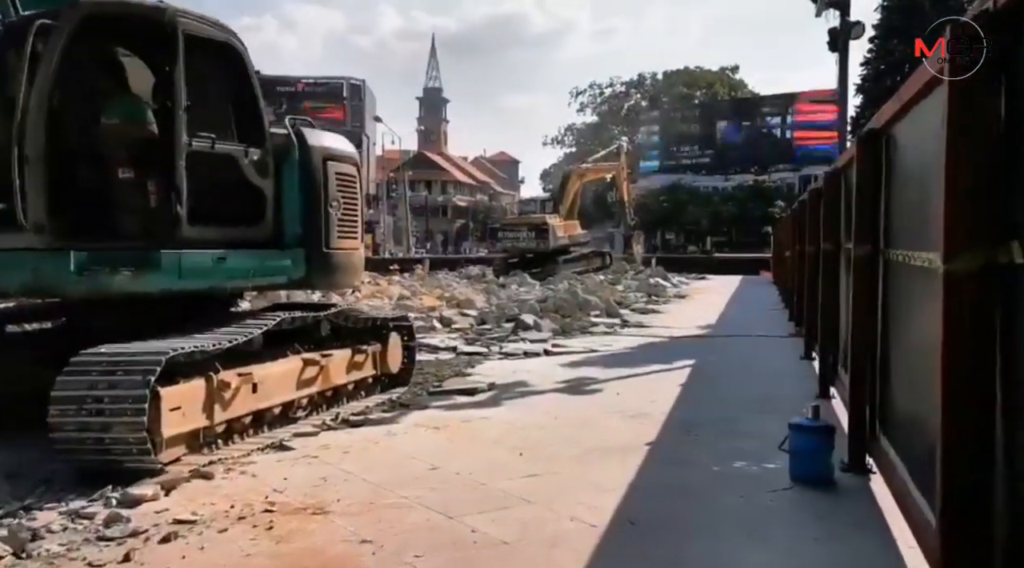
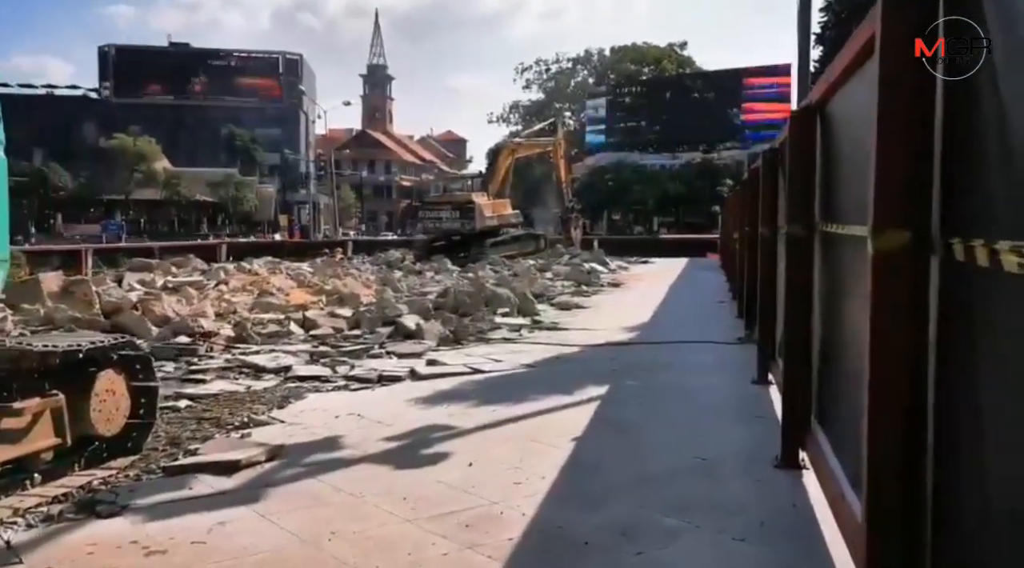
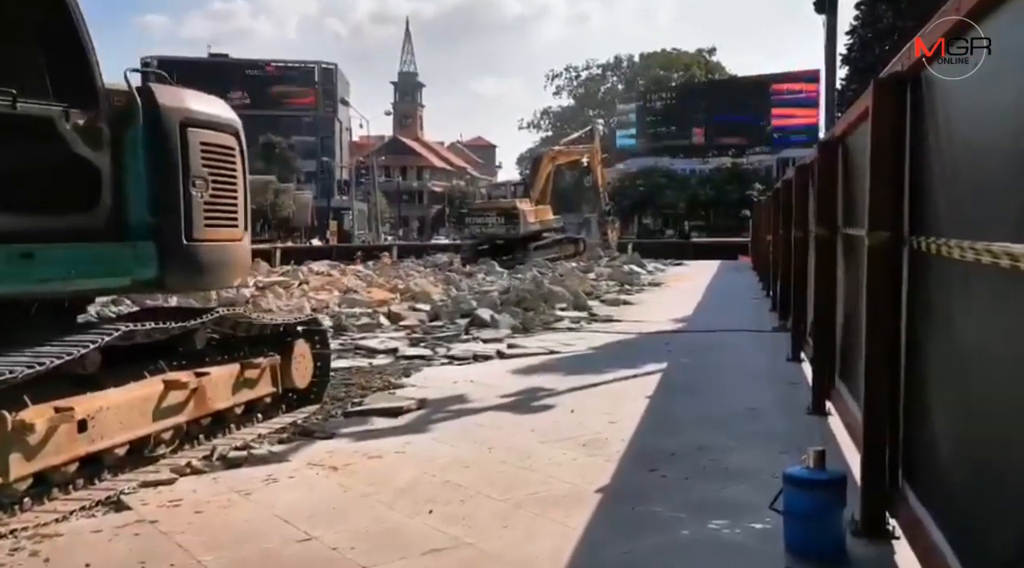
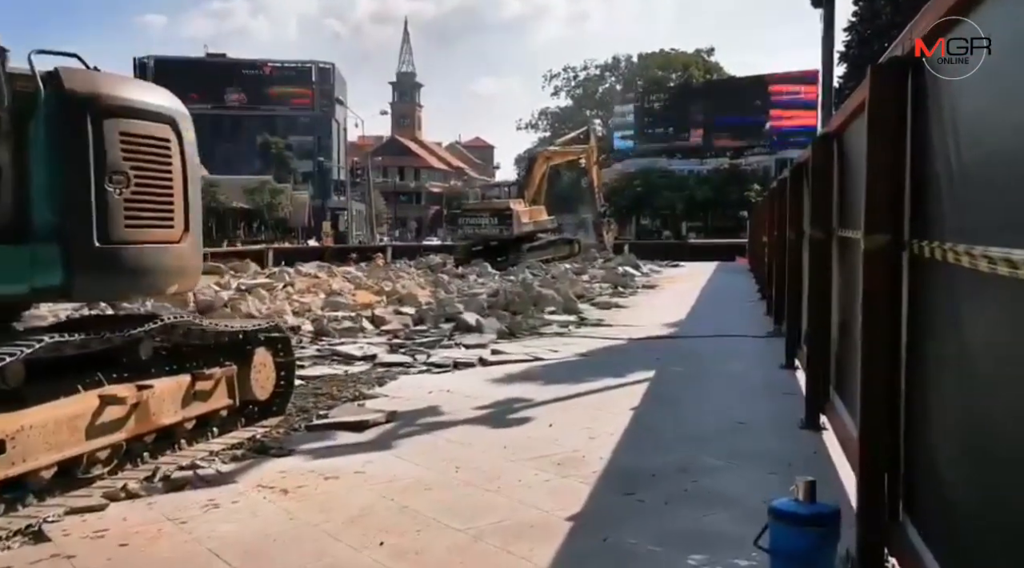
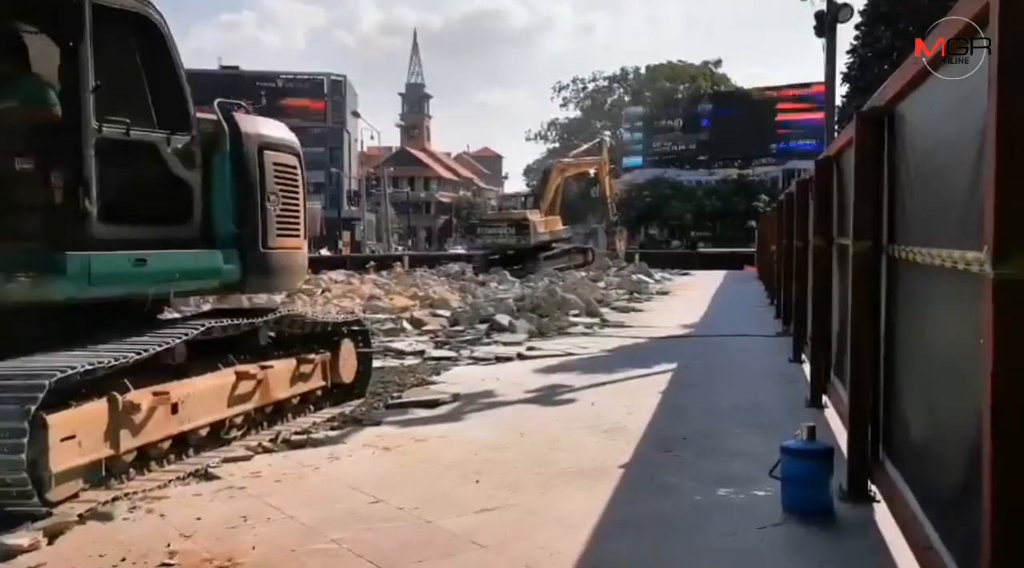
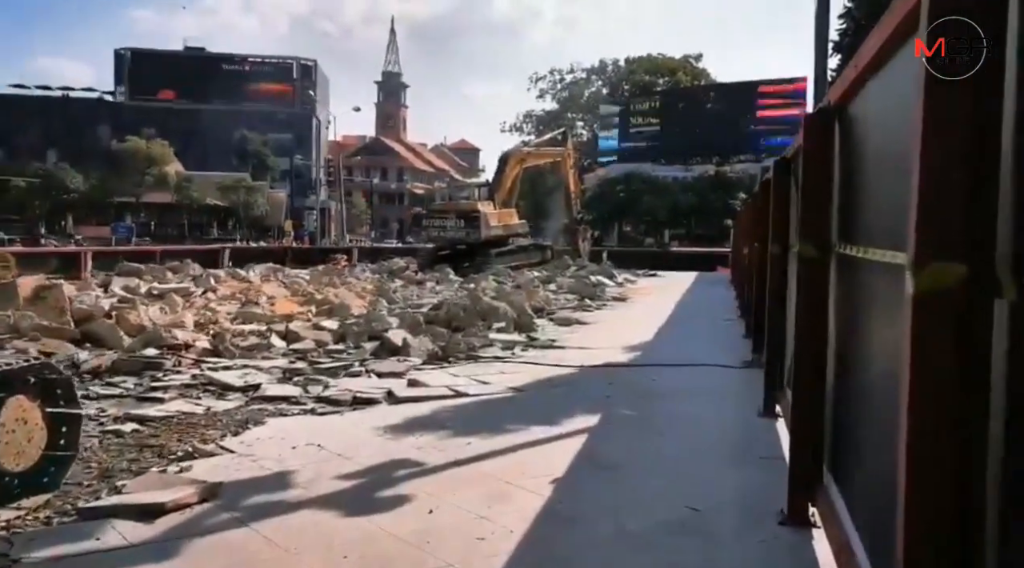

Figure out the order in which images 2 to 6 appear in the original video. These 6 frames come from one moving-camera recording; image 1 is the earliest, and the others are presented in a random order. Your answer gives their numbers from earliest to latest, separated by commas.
5, 3, 4, 2, 6
